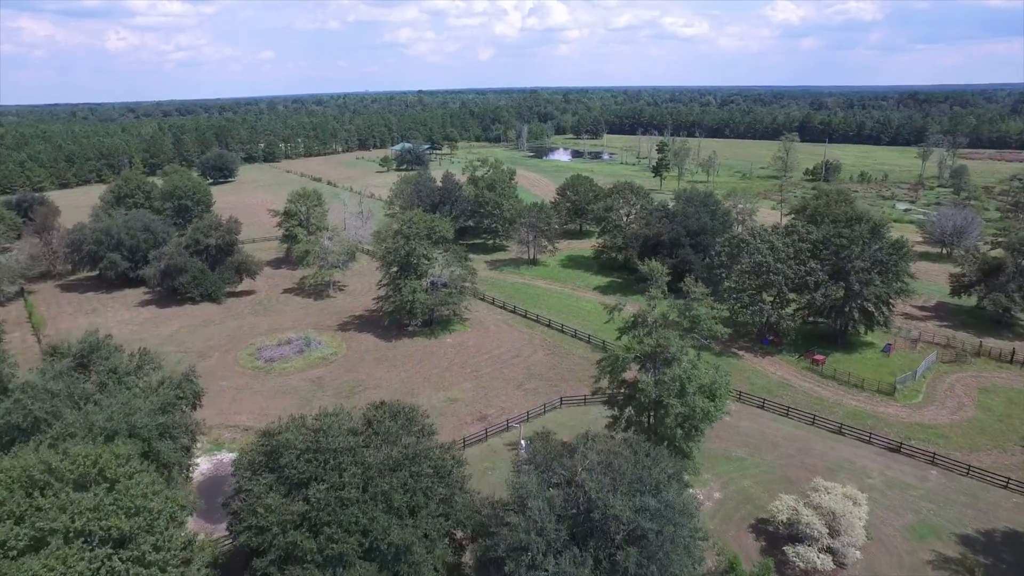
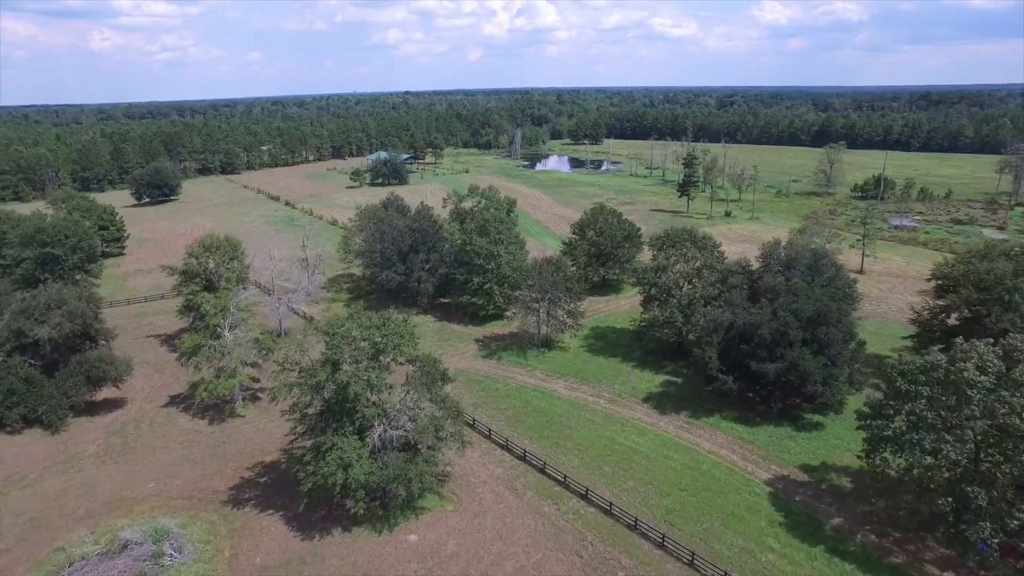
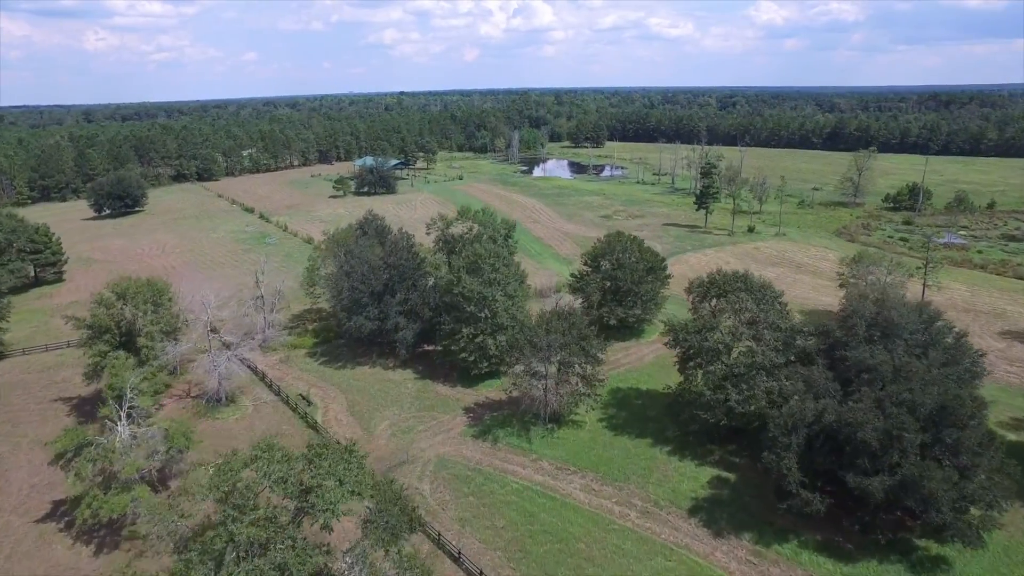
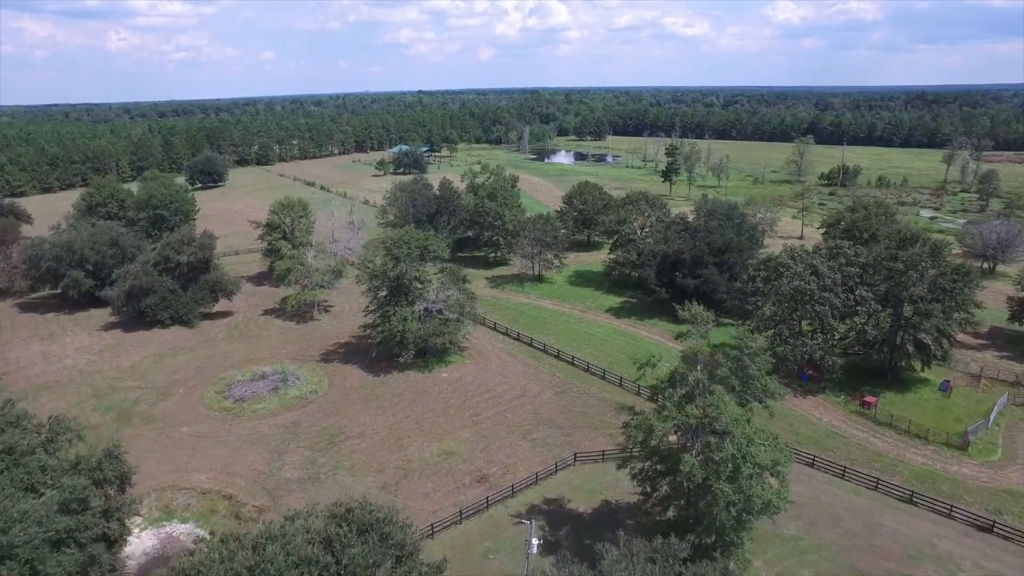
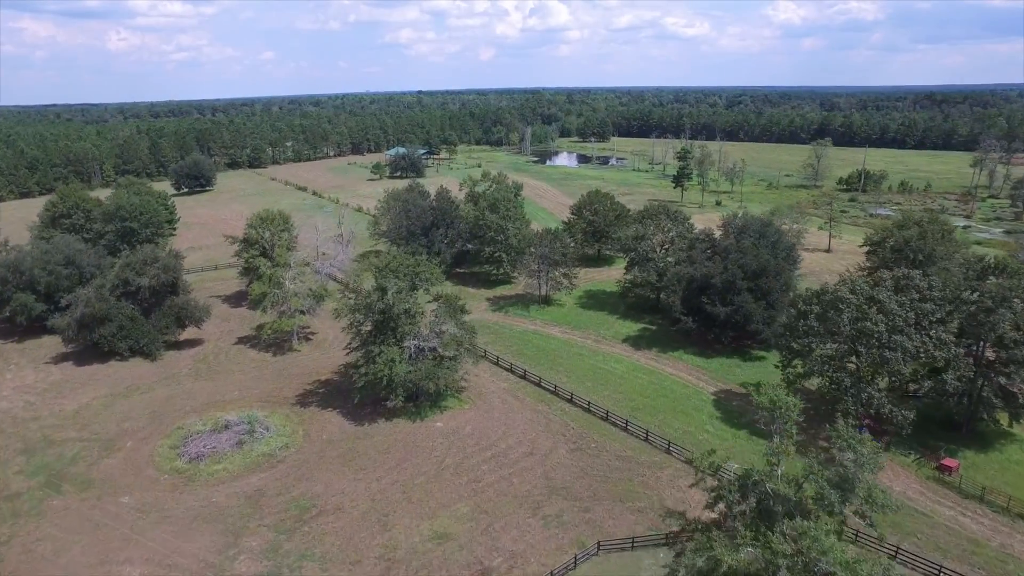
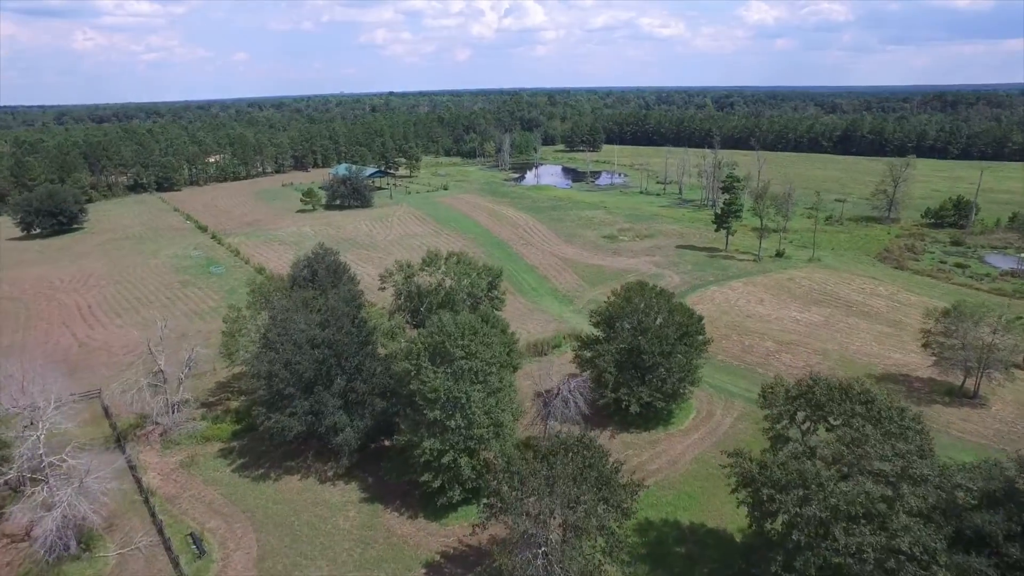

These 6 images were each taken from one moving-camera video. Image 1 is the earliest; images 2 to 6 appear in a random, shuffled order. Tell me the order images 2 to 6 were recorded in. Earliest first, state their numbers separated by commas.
4, 5, 2, 3, 6
